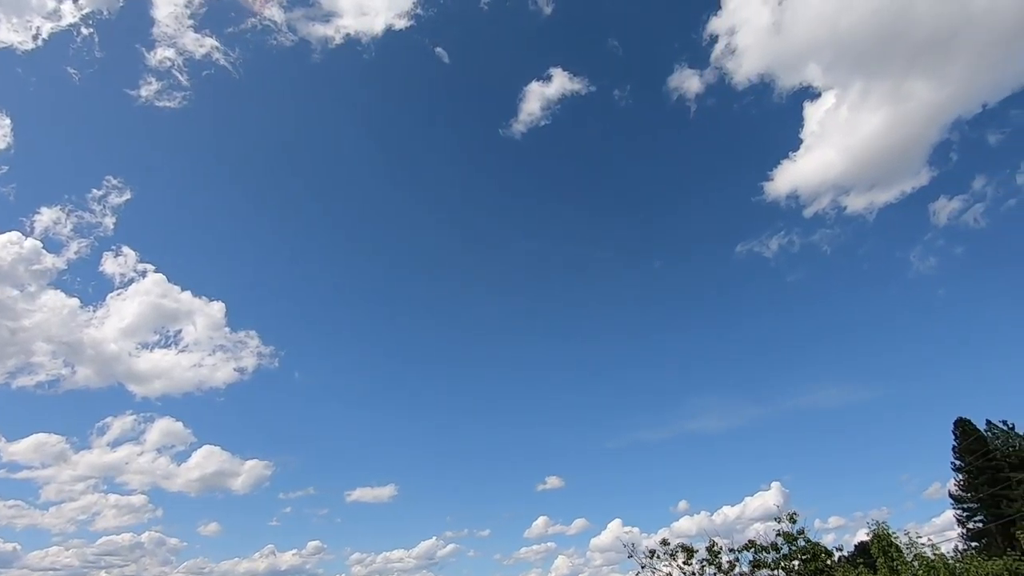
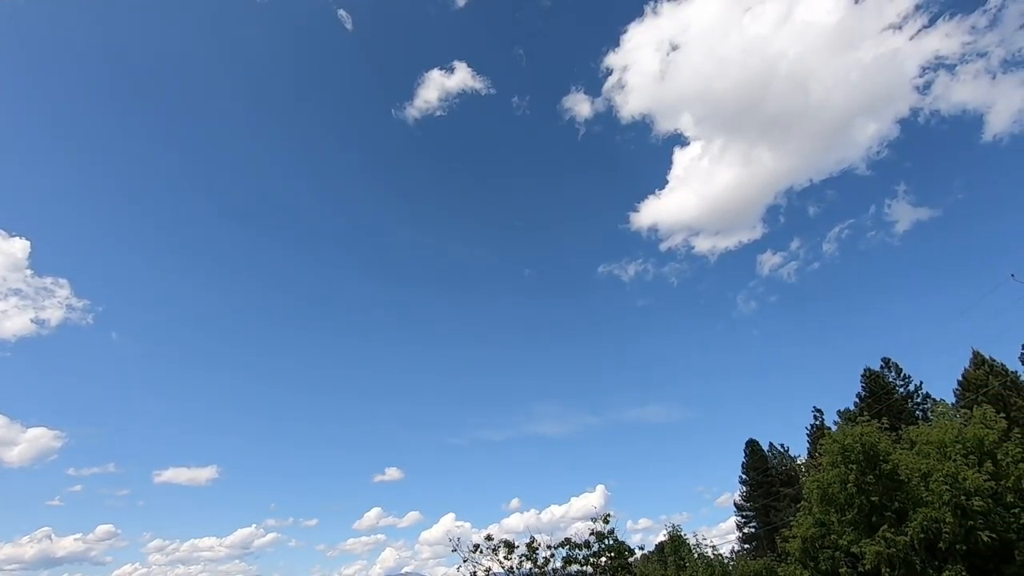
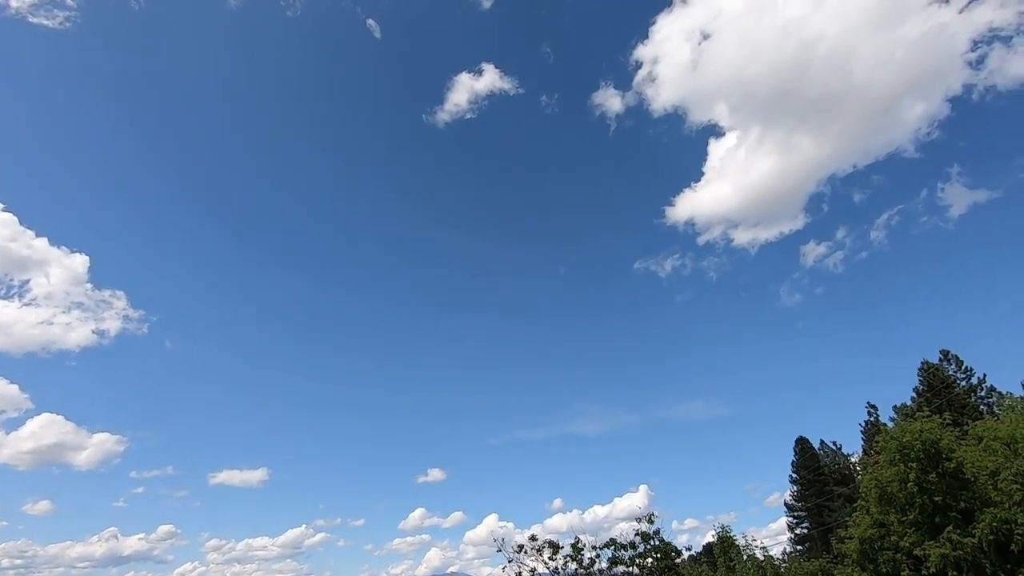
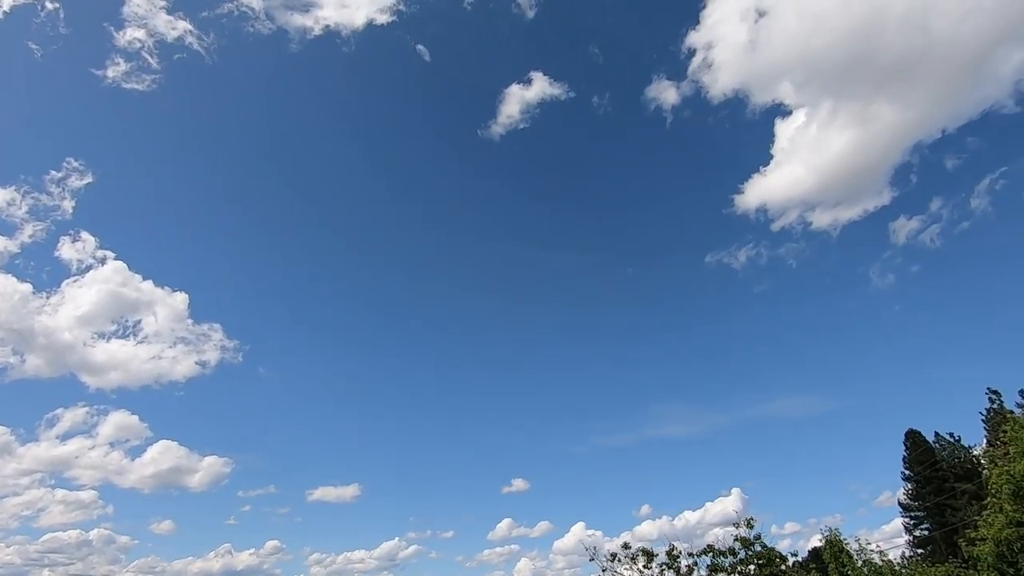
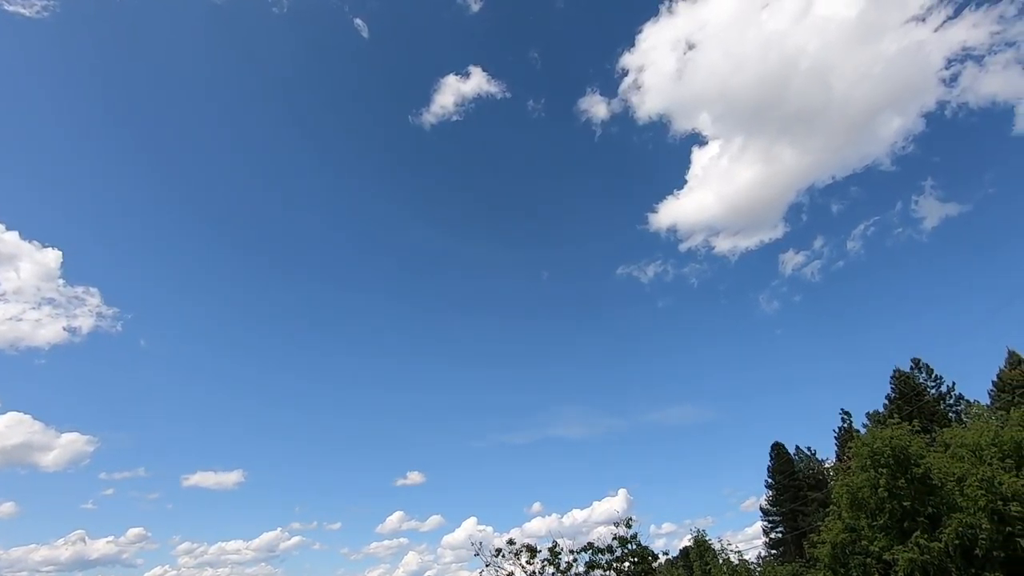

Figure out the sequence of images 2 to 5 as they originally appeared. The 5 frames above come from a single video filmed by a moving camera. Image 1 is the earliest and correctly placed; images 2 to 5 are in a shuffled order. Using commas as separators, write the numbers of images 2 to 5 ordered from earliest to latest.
4, 3, 5, 2
